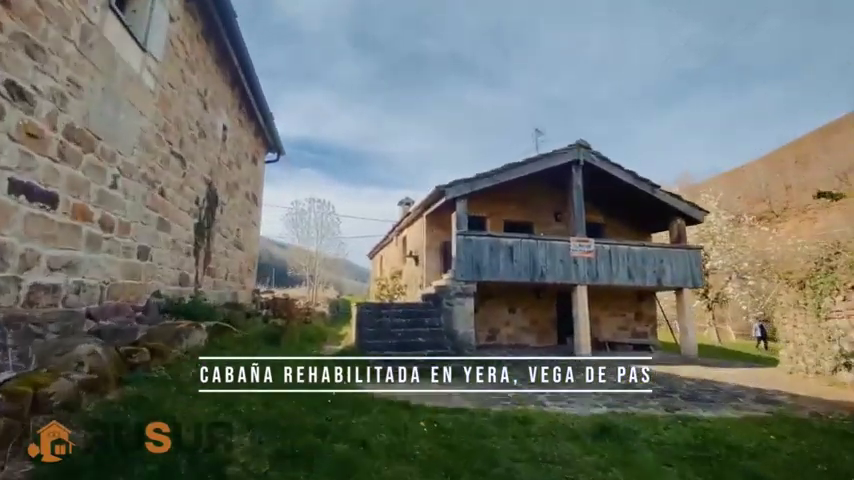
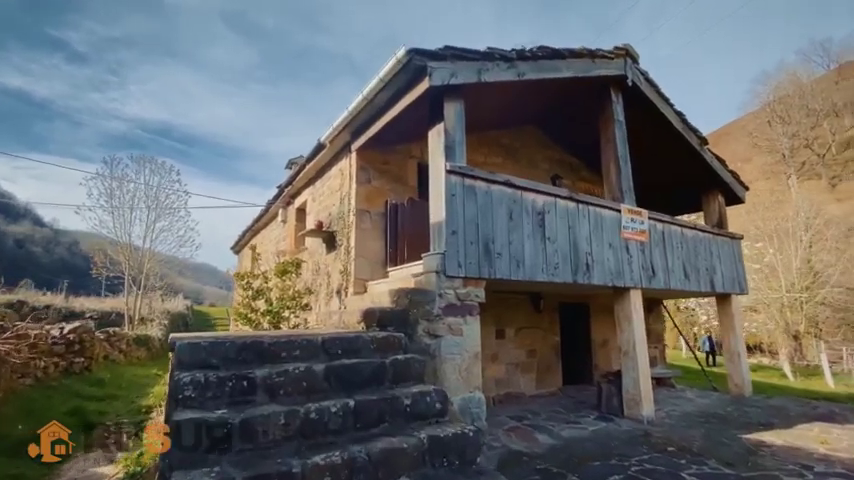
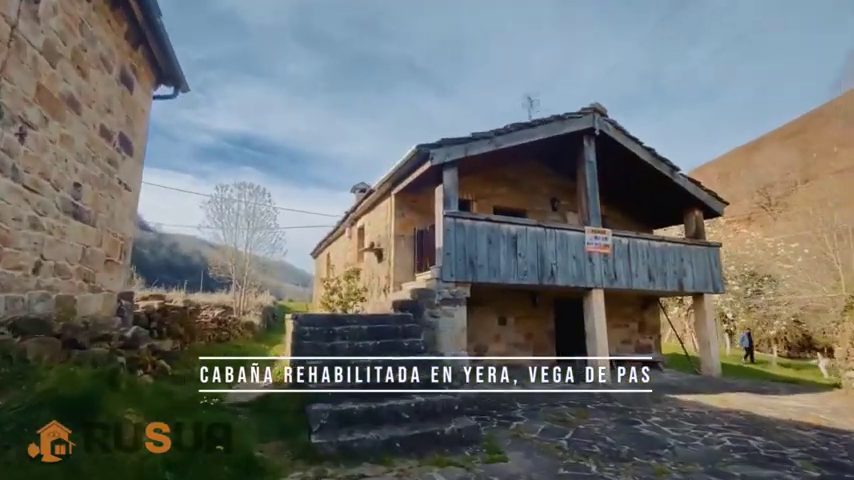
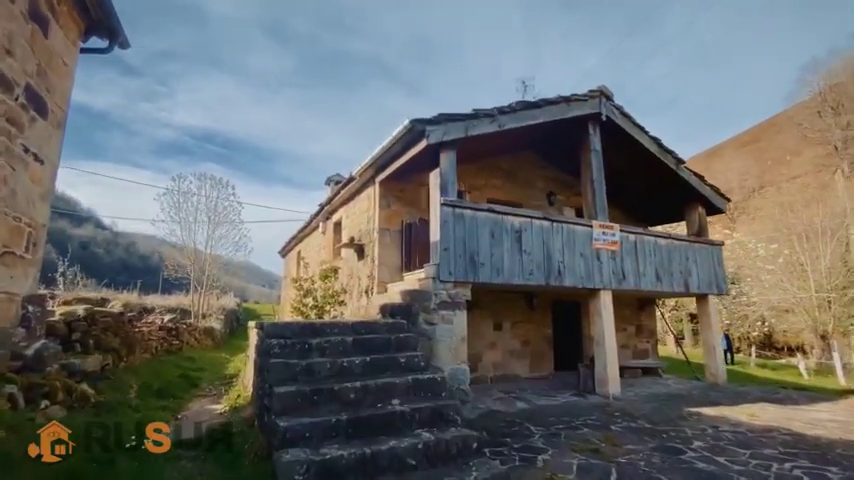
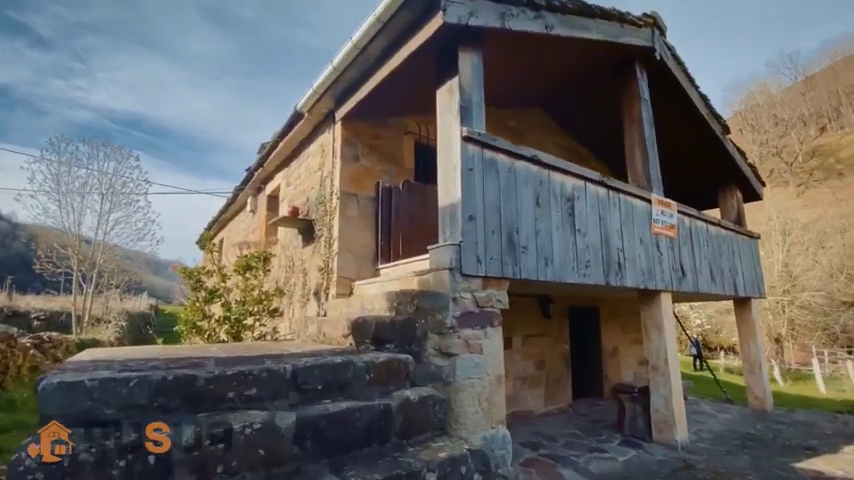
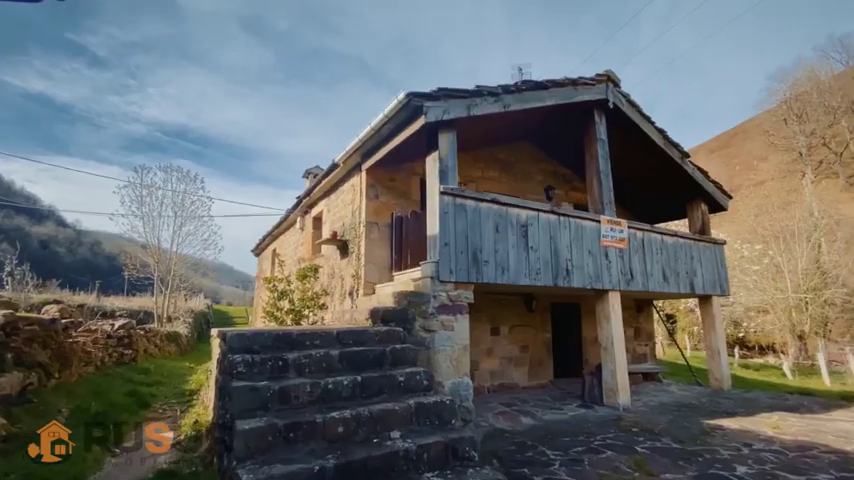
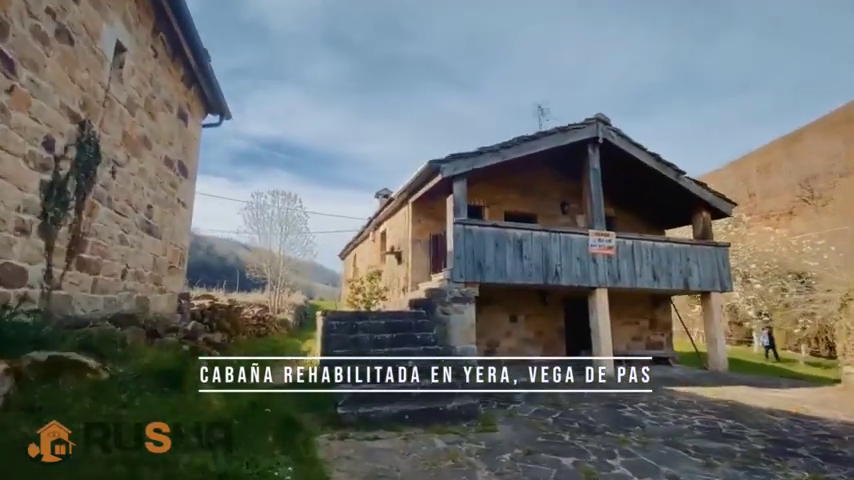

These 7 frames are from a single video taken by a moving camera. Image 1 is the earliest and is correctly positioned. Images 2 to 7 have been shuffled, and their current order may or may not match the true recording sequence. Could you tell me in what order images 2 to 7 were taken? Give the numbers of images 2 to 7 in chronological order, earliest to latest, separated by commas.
7, 3, 4, 6, 2, 5
